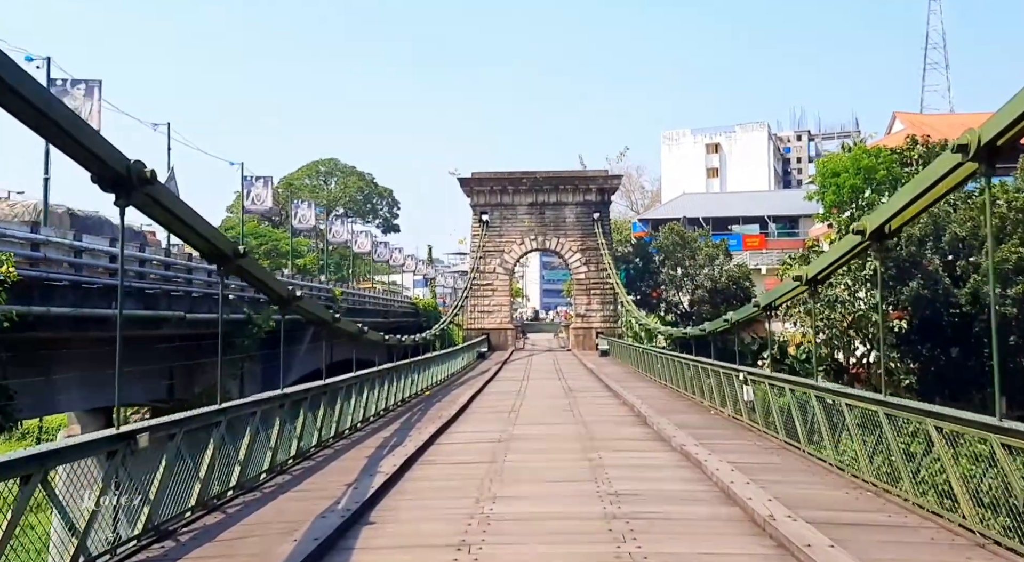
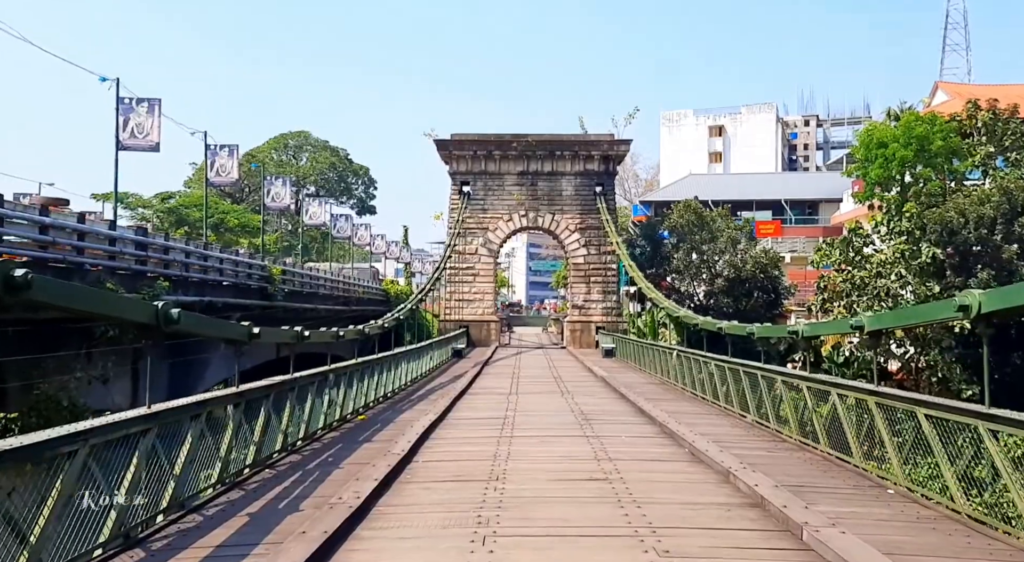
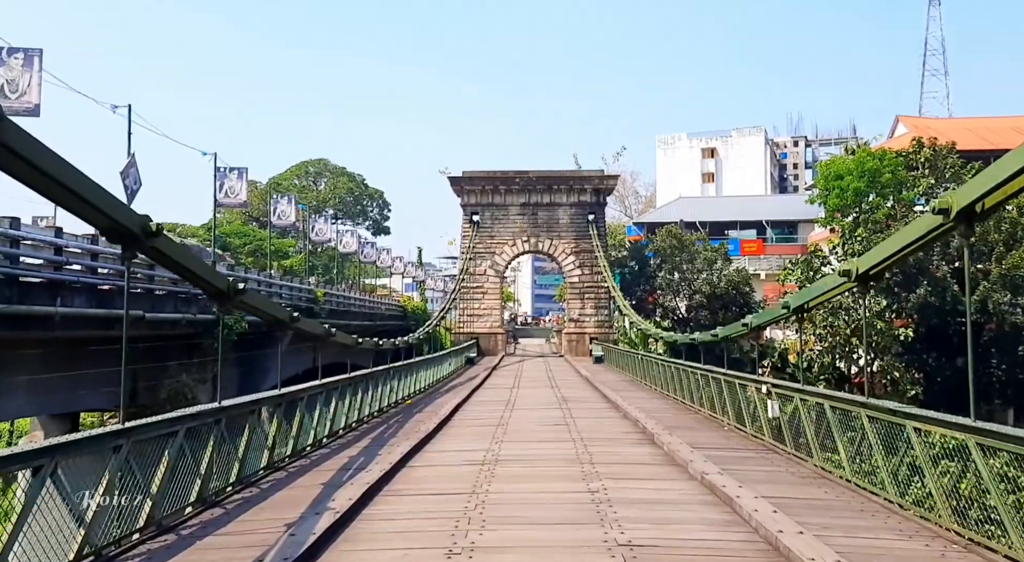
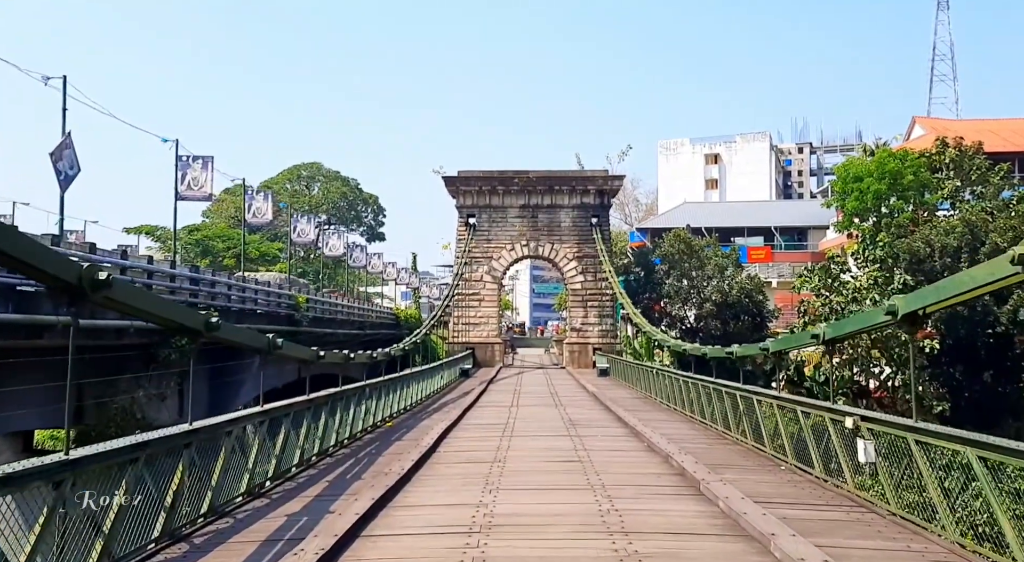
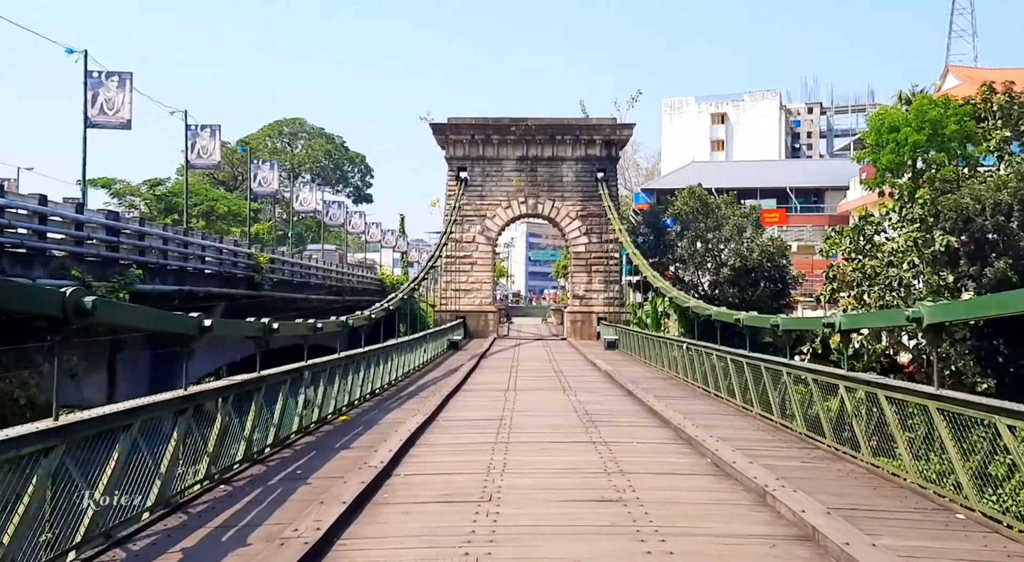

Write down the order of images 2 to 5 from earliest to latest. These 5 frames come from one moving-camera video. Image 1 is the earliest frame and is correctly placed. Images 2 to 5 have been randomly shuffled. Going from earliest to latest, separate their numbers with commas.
3, 4, 2, 5
